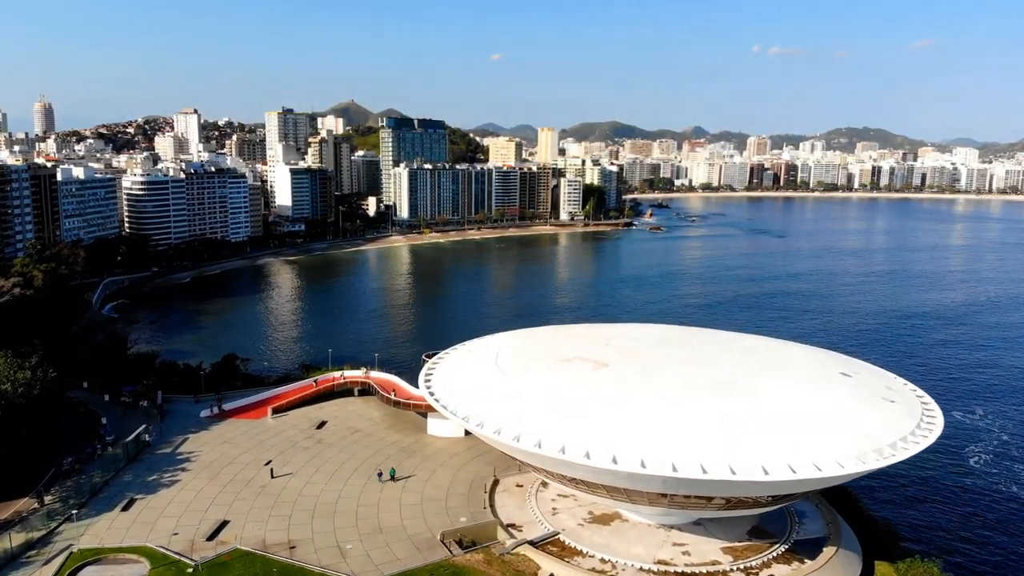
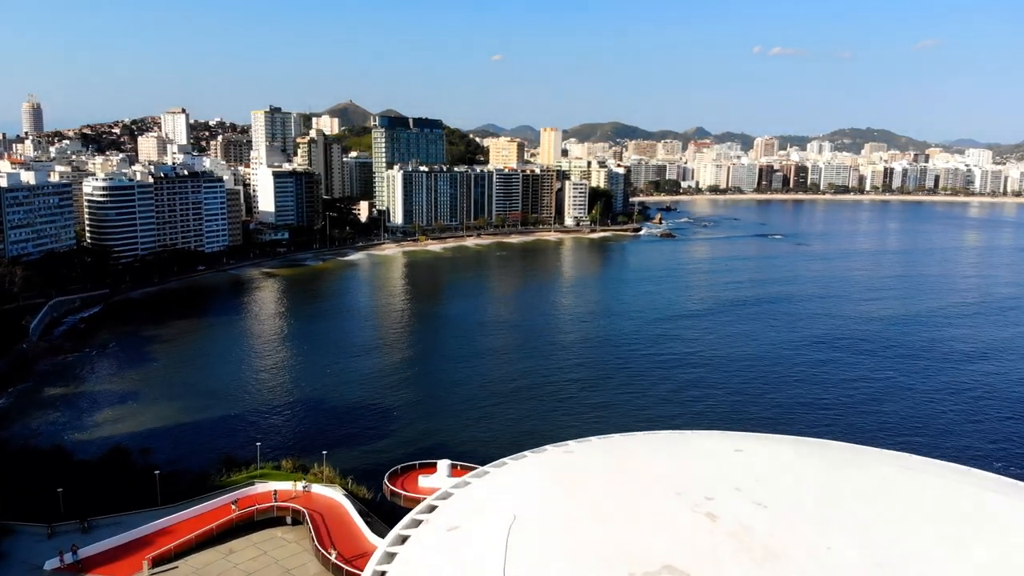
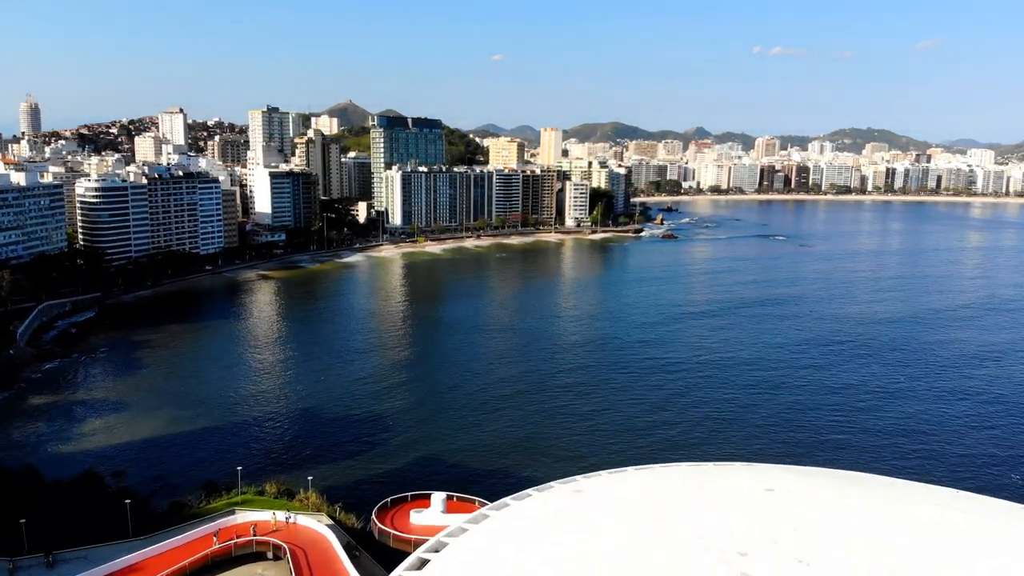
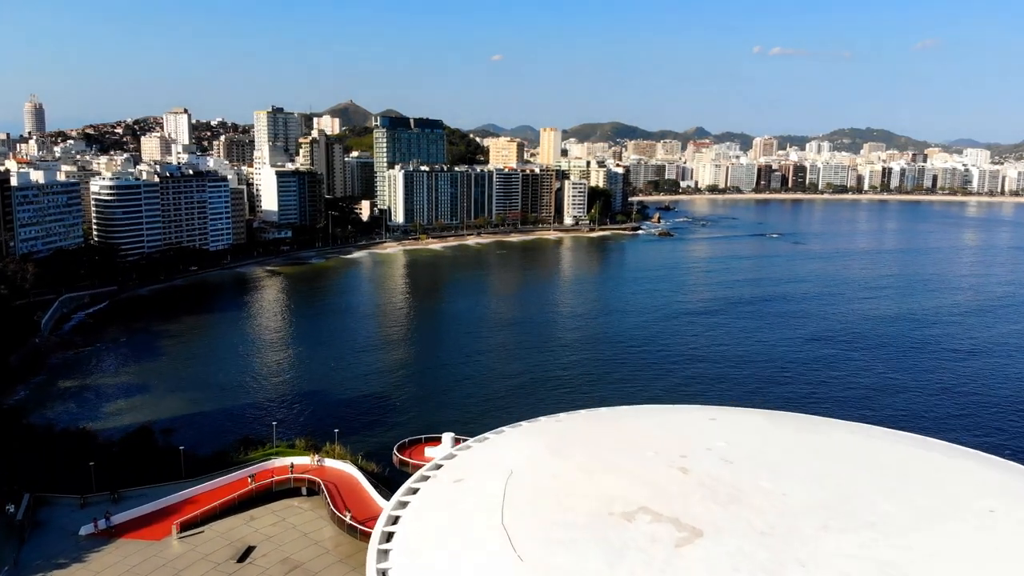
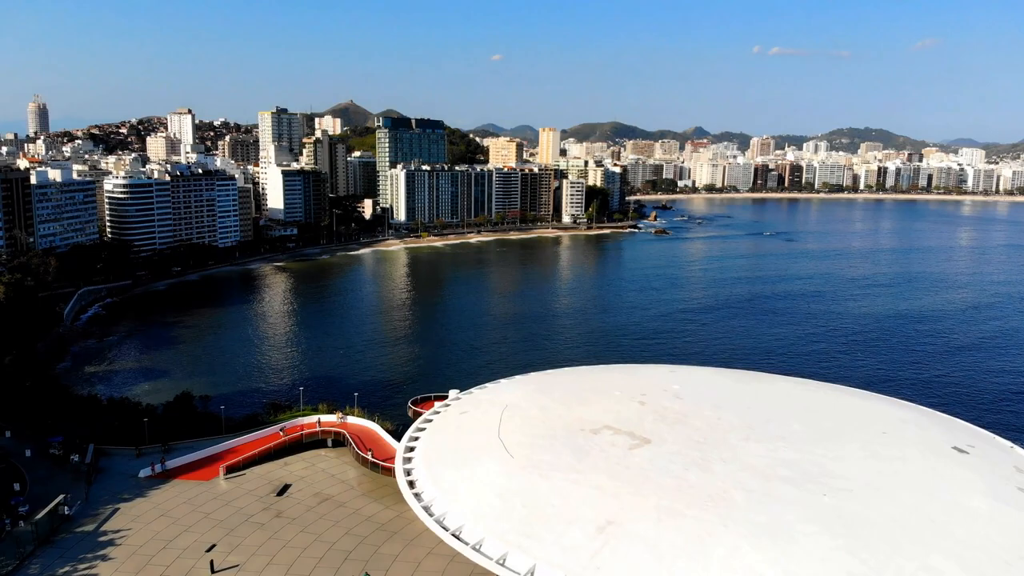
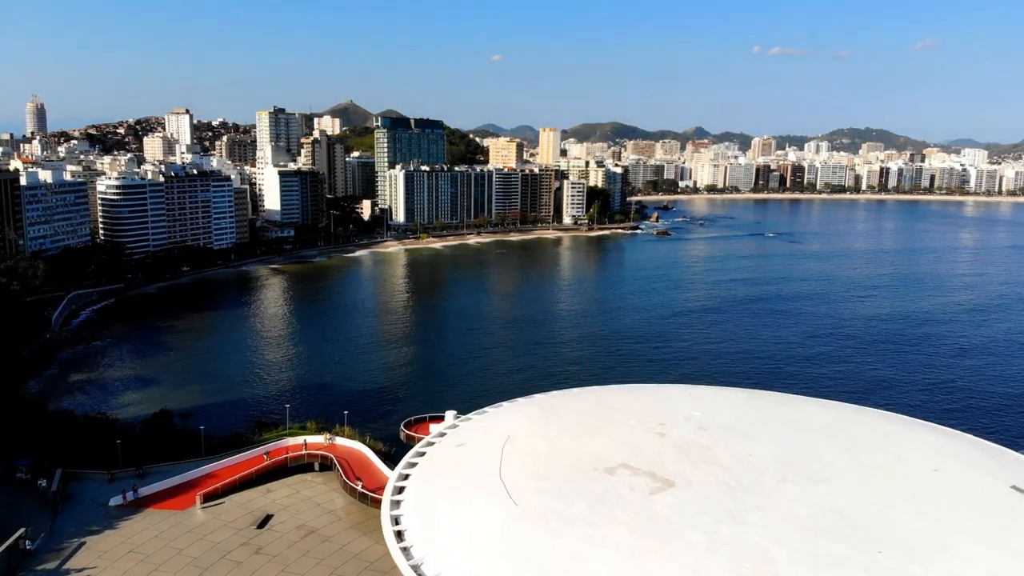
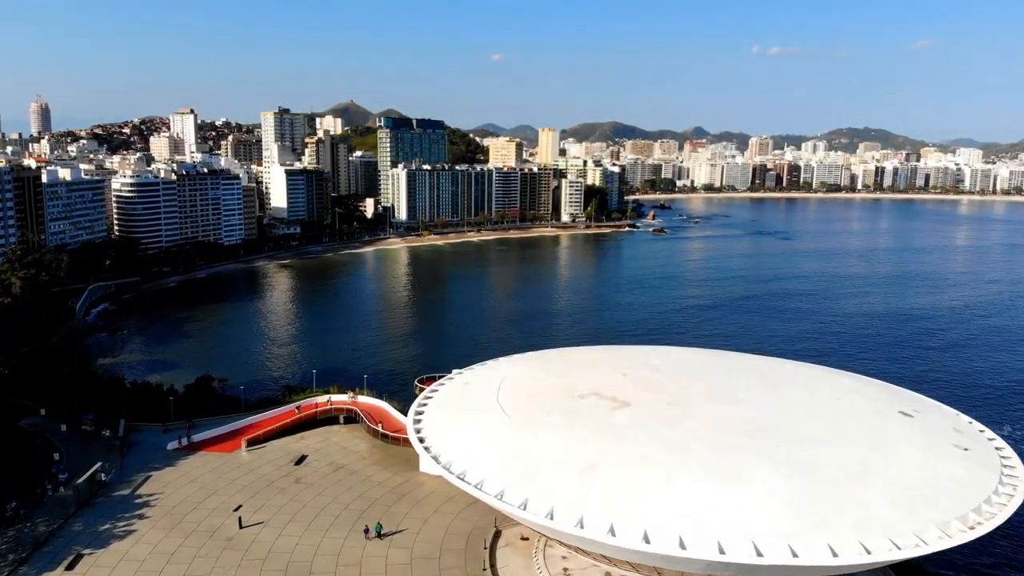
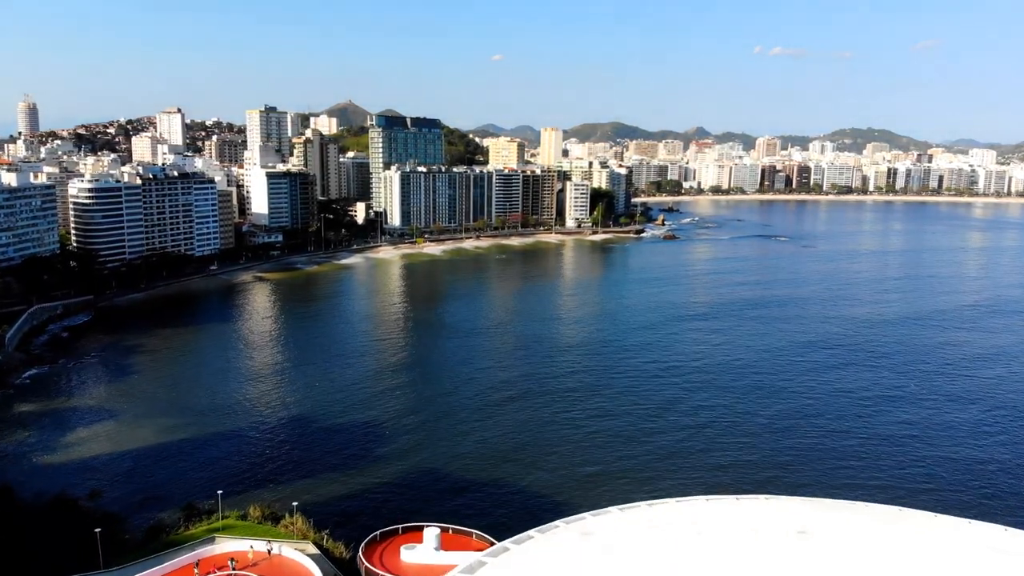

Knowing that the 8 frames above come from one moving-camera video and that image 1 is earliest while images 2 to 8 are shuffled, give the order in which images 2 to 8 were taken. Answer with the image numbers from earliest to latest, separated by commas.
7, 5, 6, 4, 2, 3, 8
